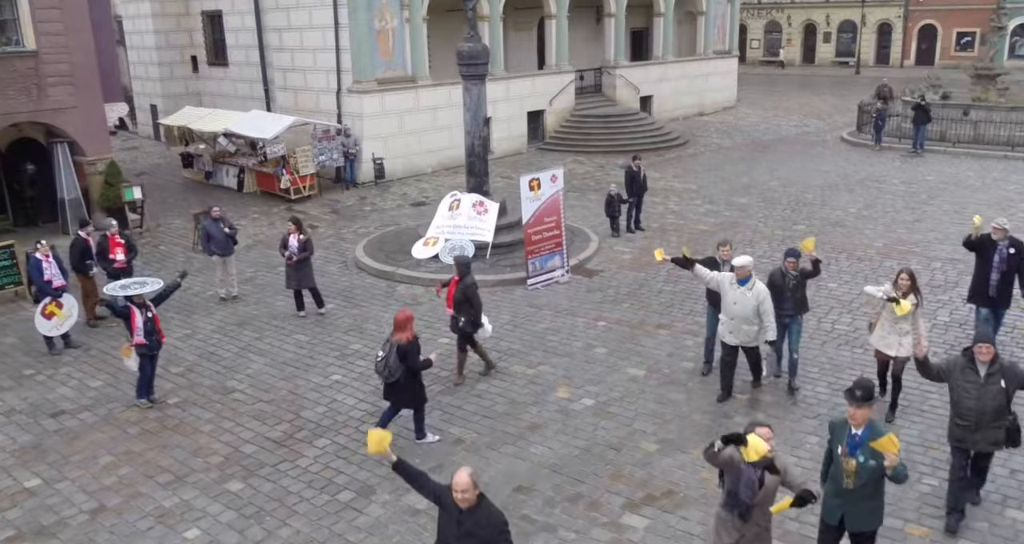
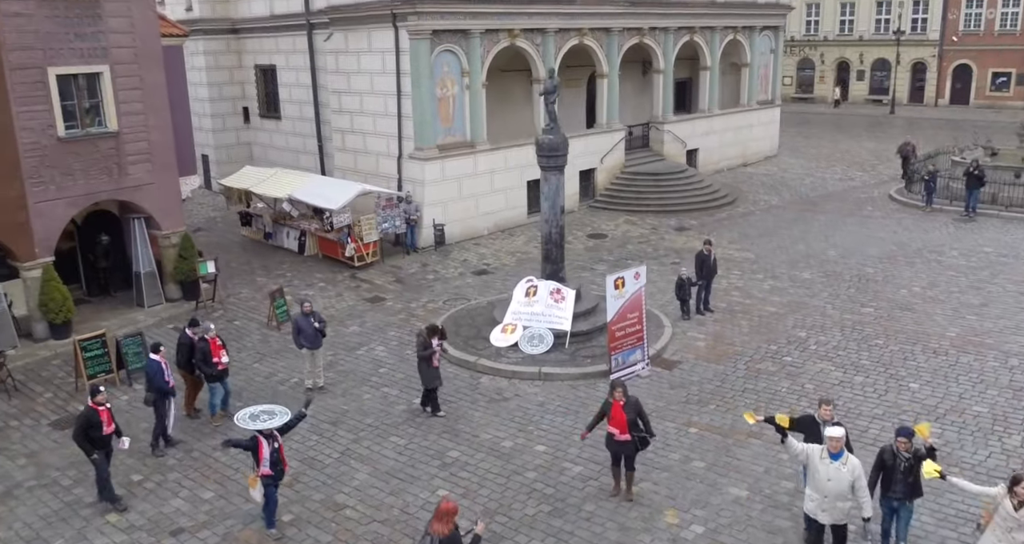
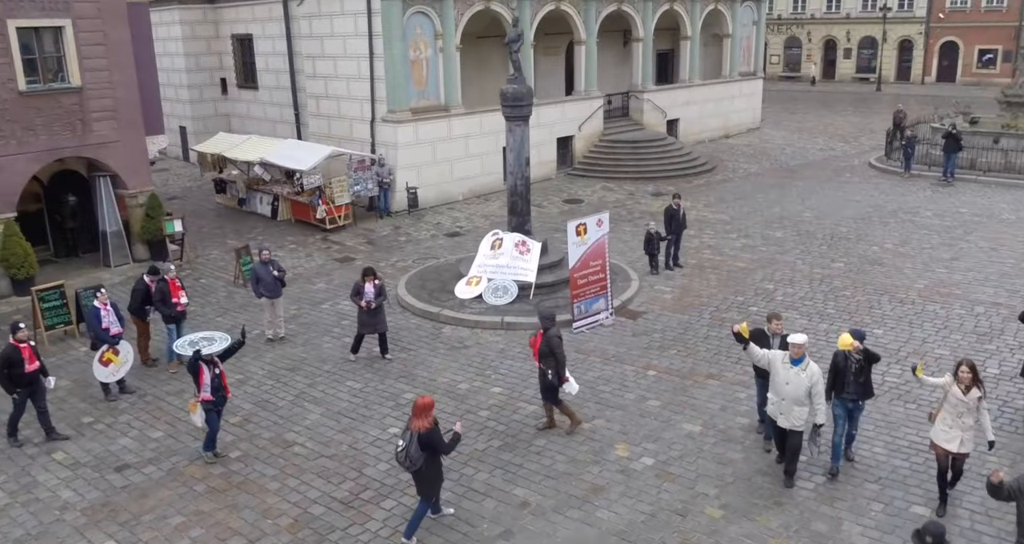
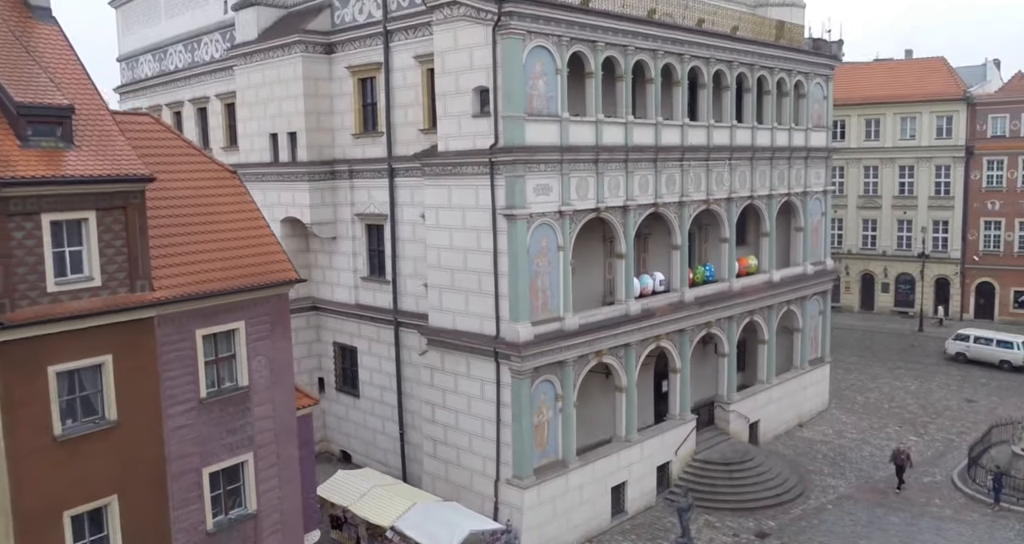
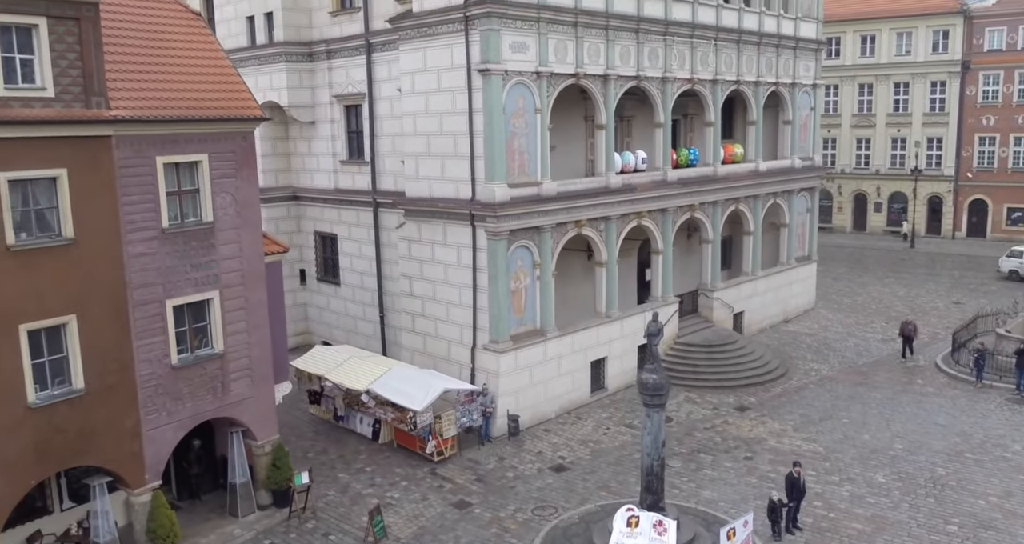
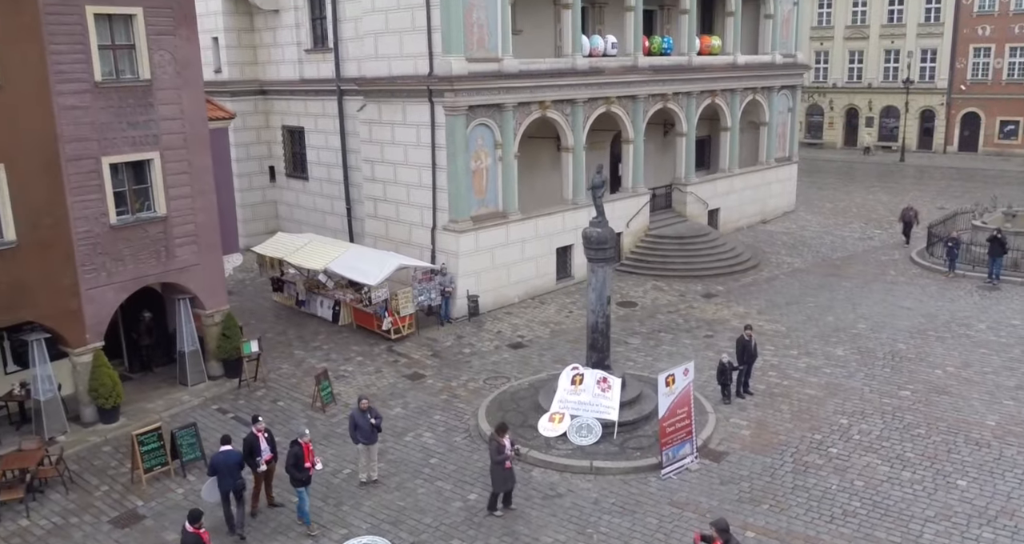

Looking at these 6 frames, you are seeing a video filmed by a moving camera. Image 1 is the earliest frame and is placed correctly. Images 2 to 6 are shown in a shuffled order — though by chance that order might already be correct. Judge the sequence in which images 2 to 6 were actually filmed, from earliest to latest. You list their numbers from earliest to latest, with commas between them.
3, 2, 6, 5, 4
